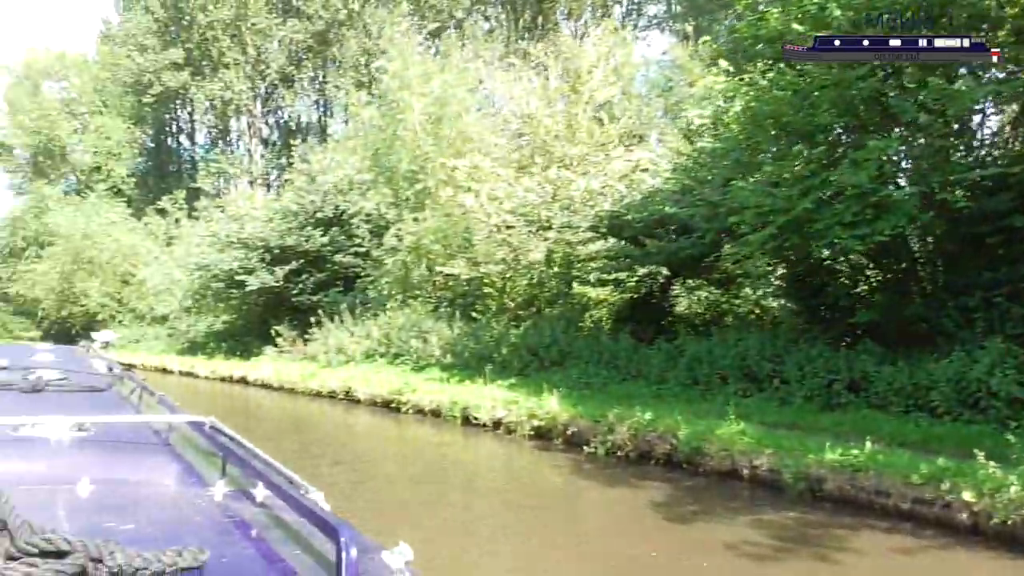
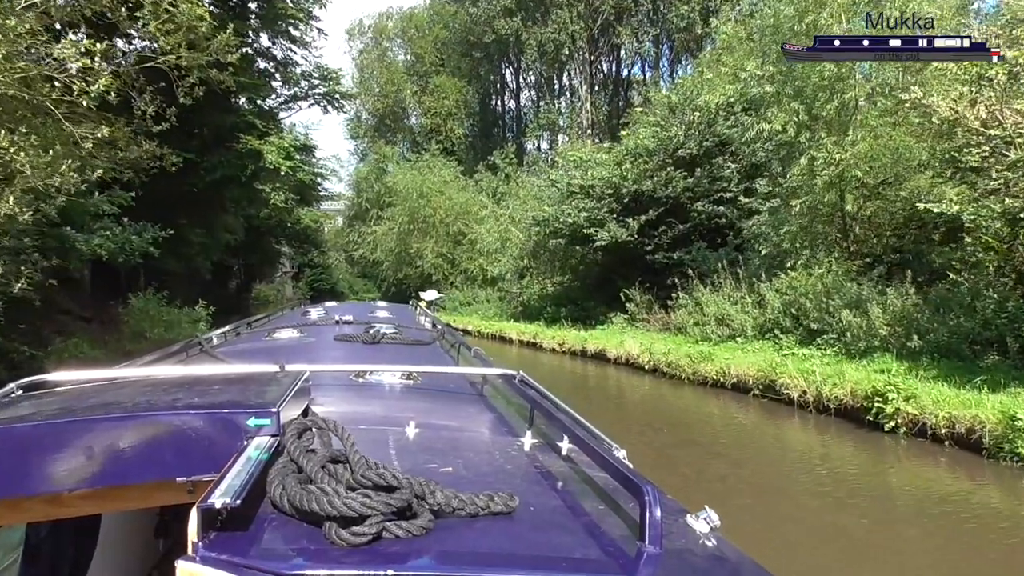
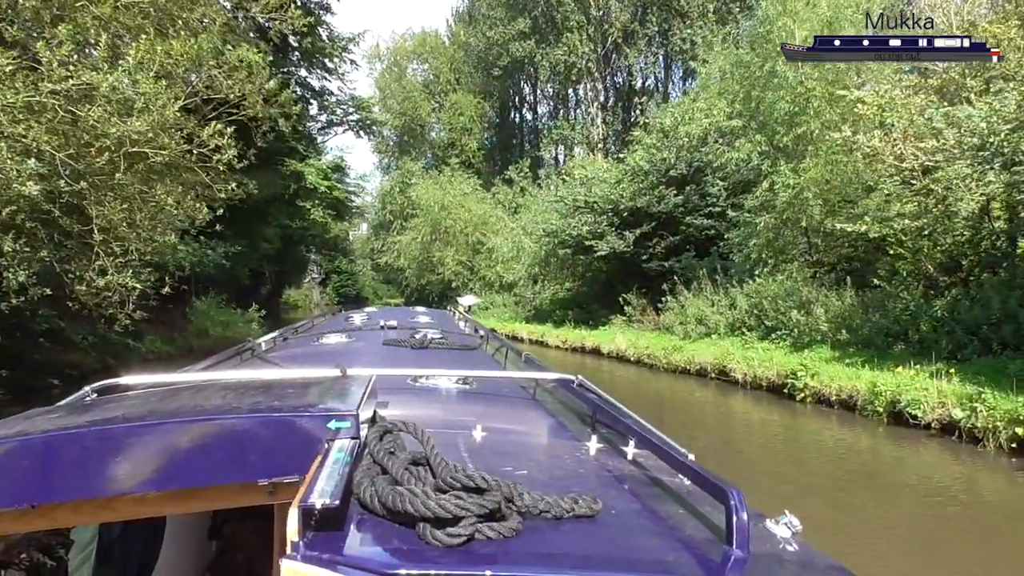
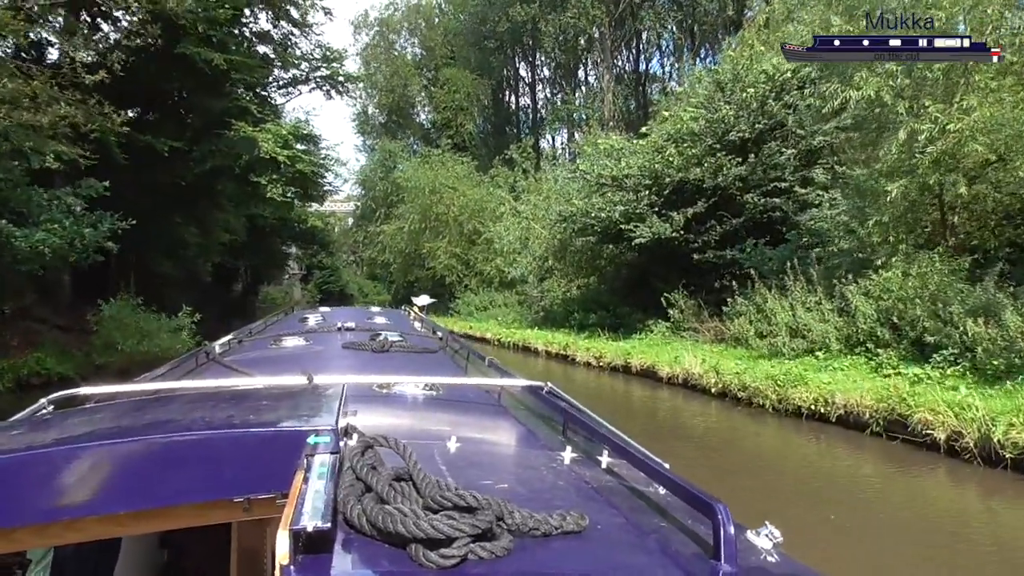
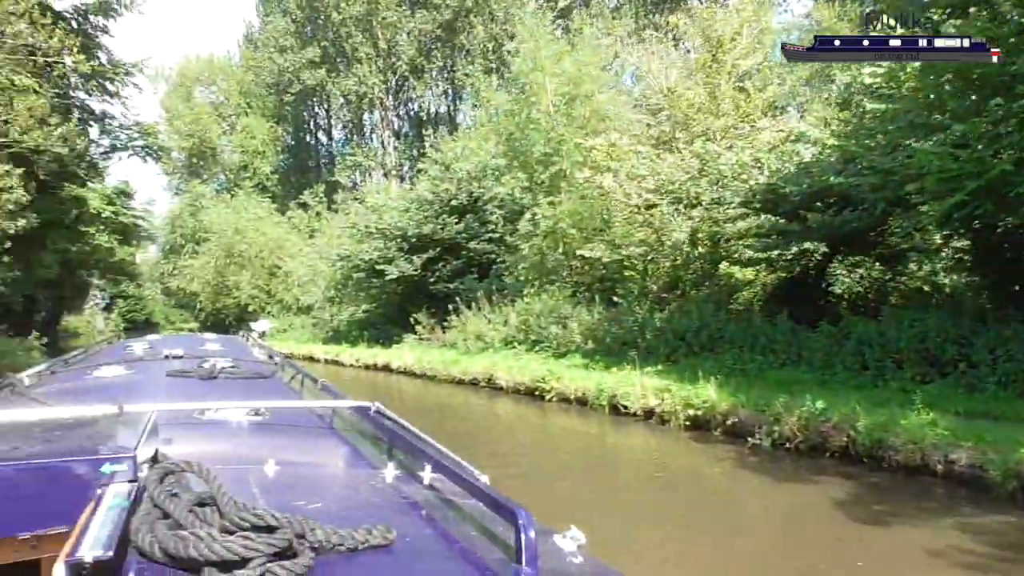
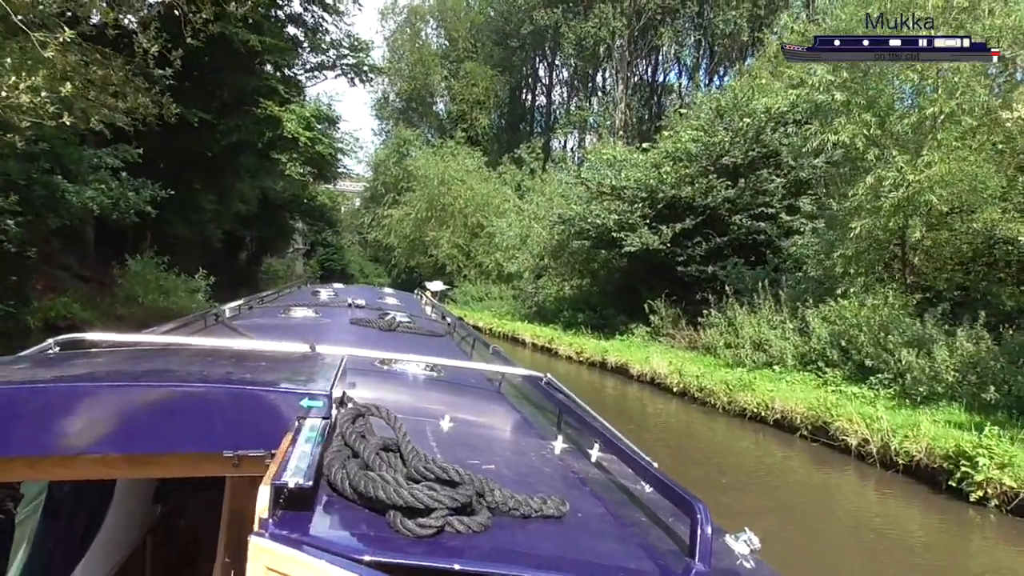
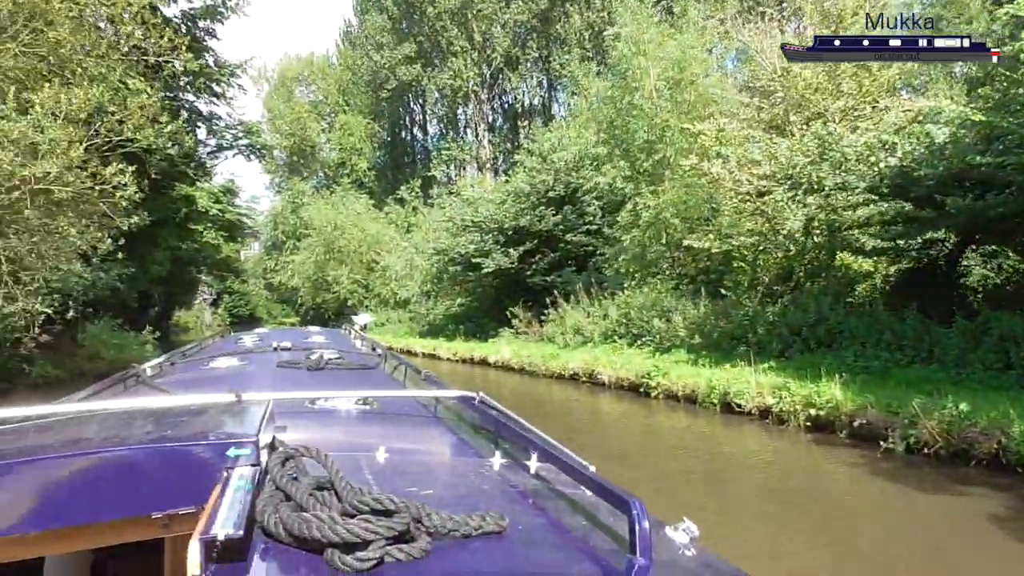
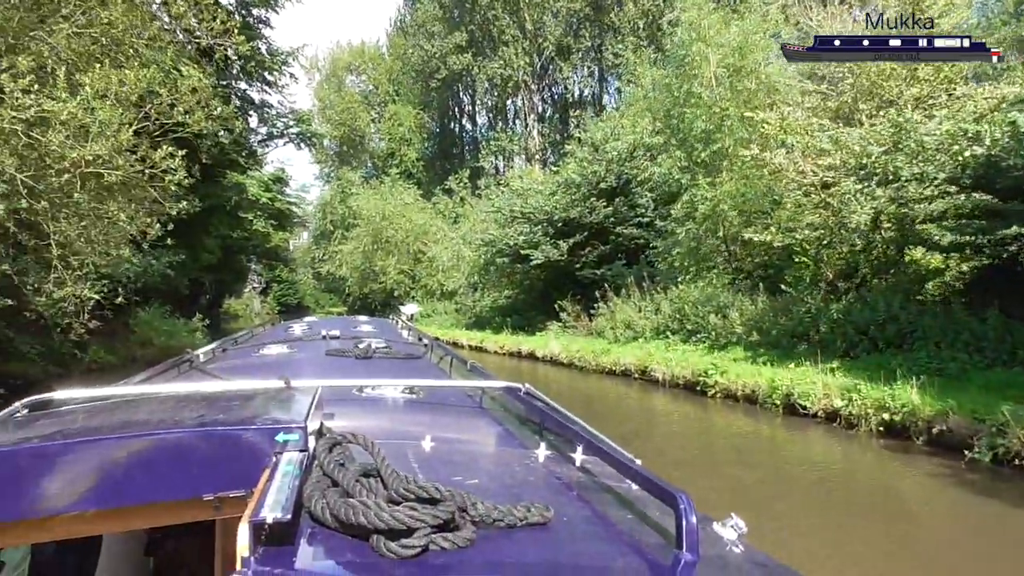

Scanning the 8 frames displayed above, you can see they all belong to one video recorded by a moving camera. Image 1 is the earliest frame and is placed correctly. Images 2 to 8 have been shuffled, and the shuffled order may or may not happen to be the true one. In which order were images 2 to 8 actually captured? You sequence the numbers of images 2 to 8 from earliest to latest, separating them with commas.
5, 7, 8, 3, 2, 6, 4
